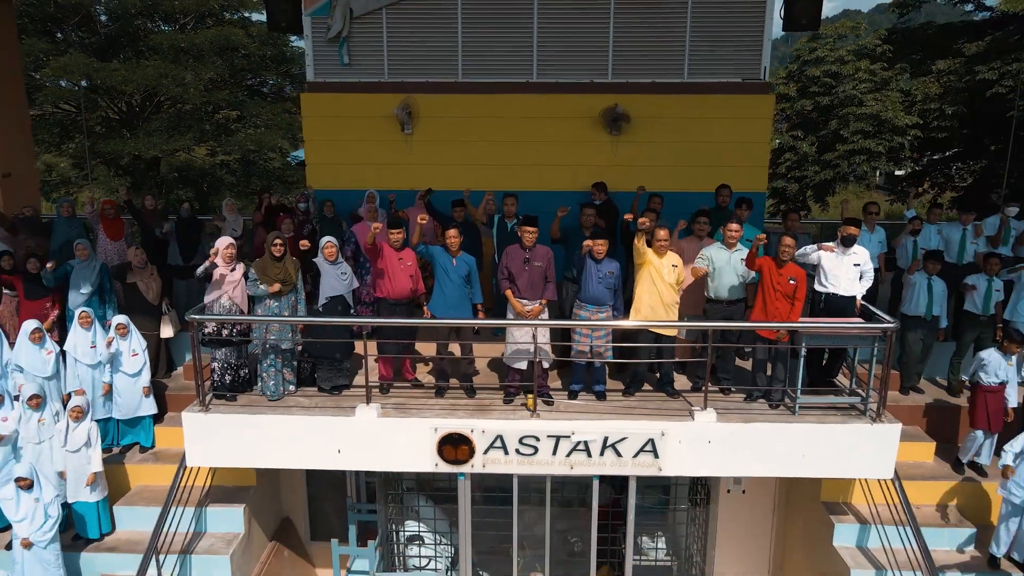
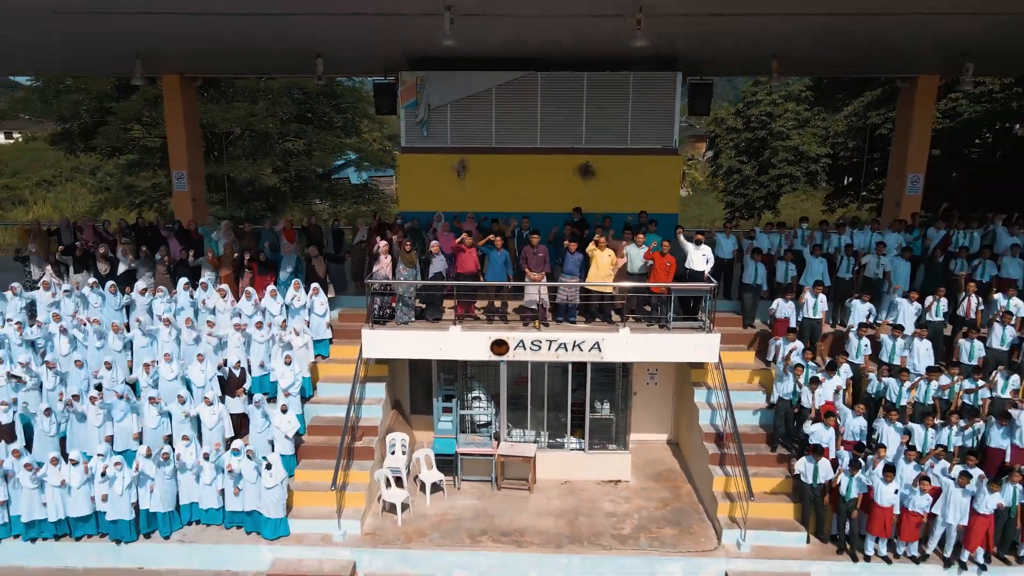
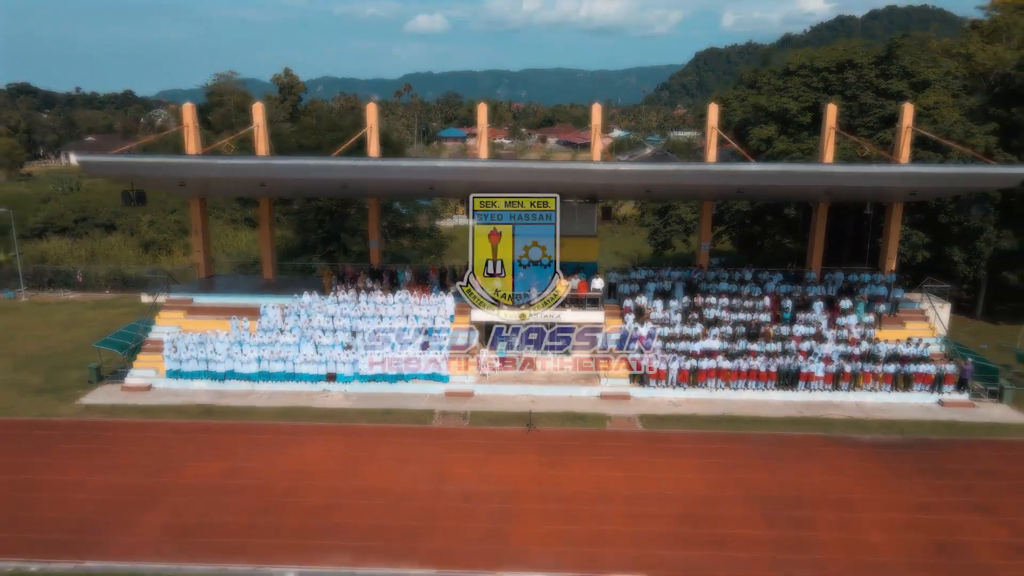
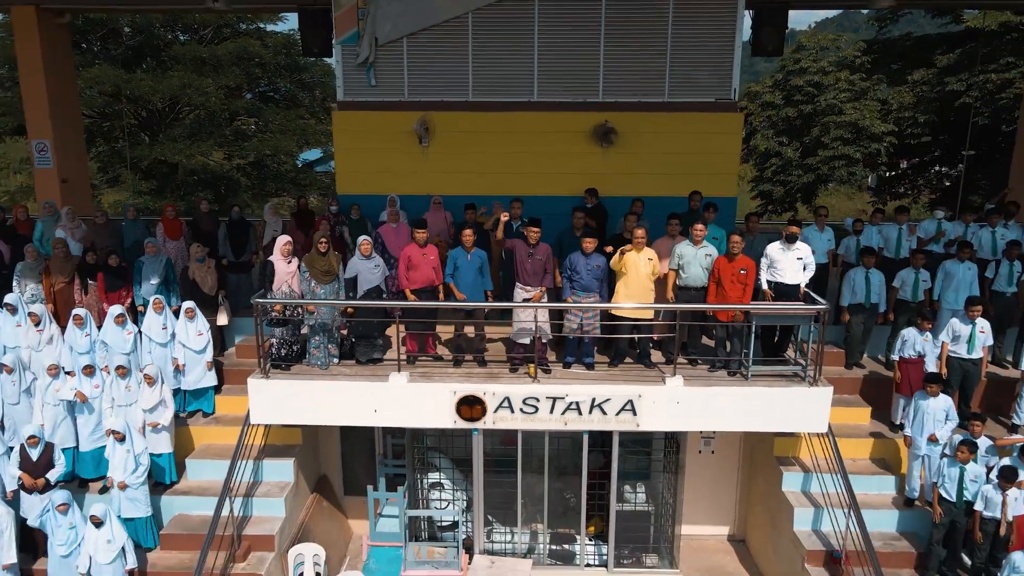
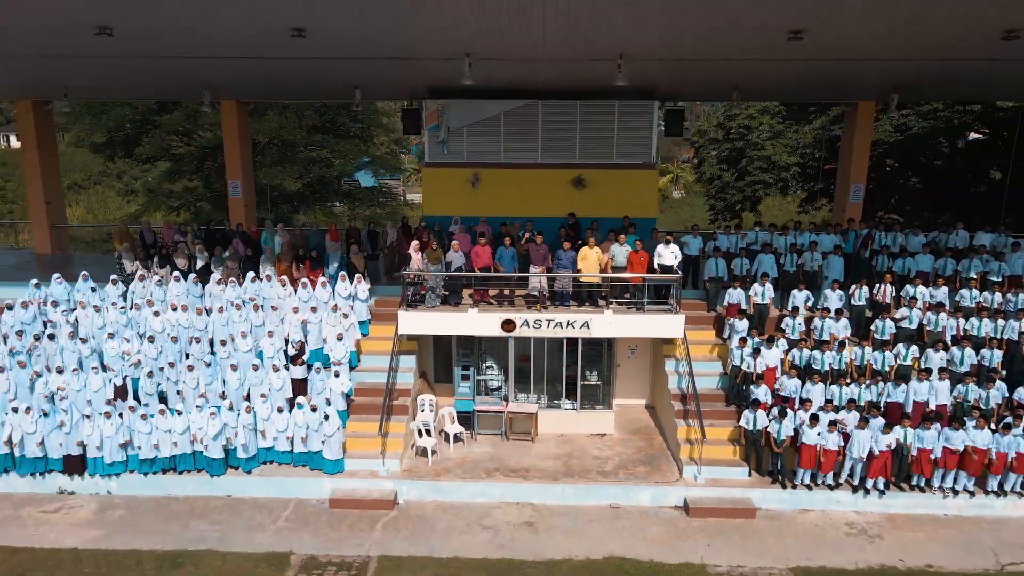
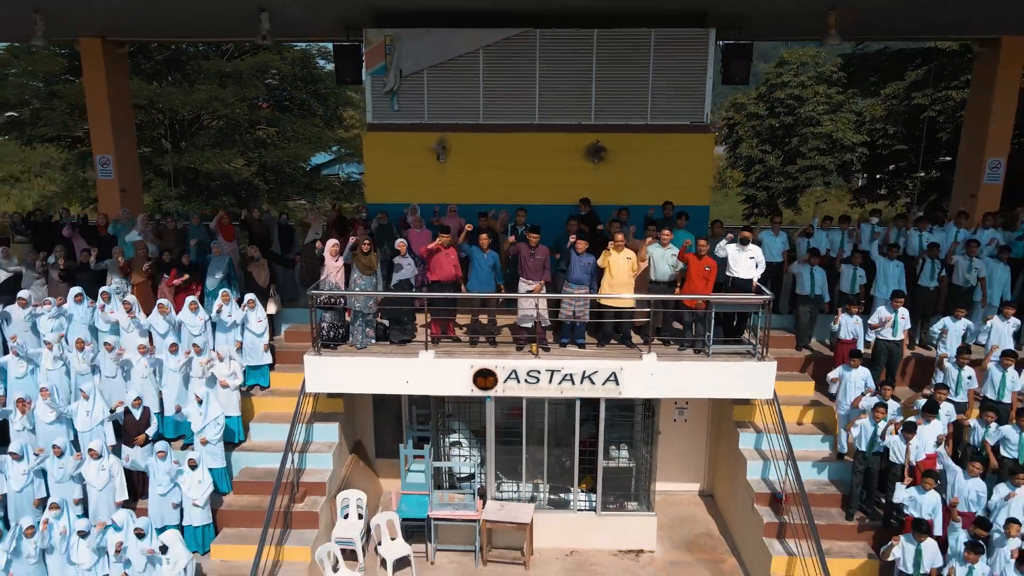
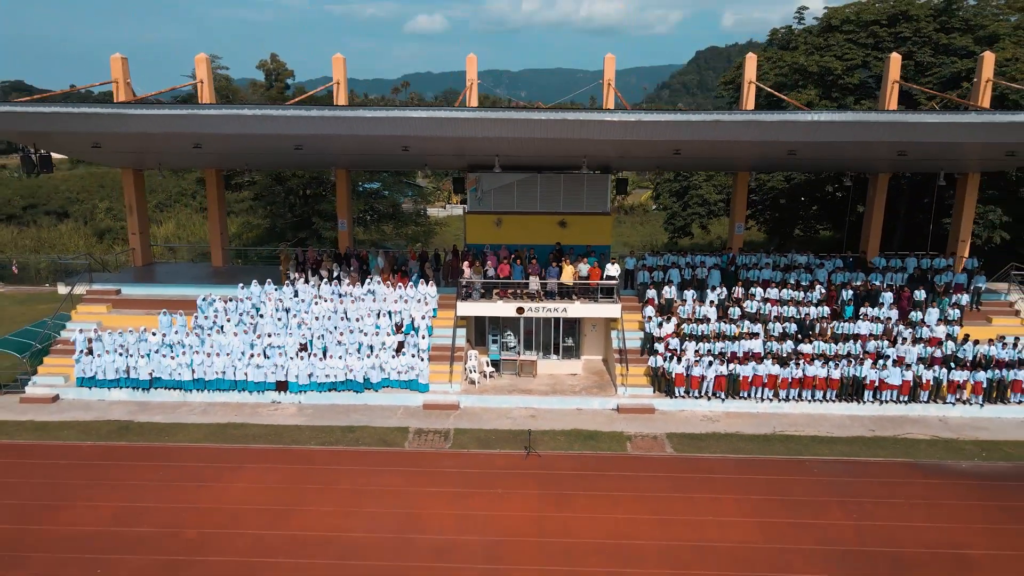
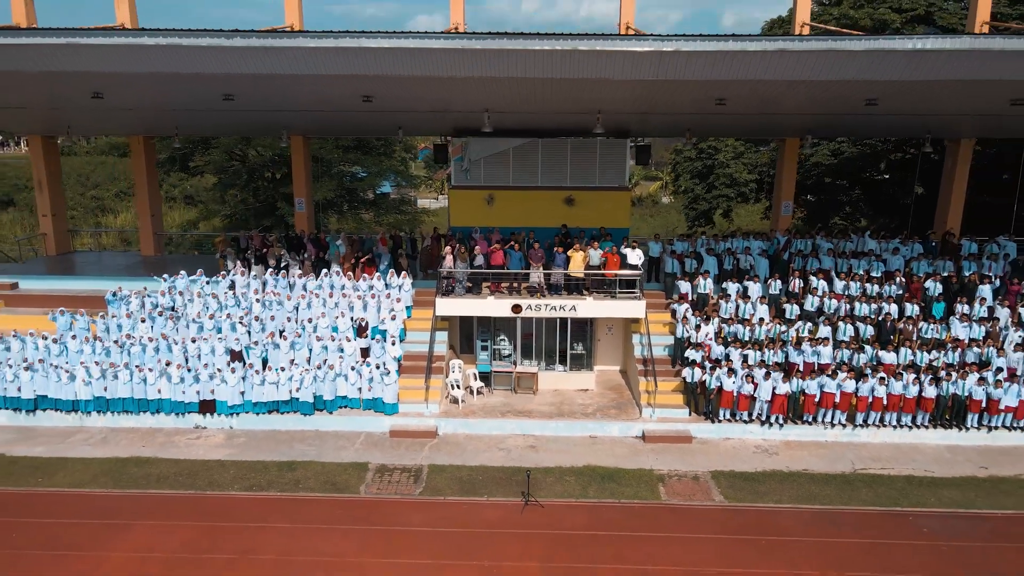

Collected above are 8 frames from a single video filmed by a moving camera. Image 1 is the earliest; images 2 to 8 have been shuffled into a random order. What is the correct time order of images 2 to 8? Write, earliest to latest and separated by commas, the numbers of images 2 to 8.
4, 6, 2, 5, 8, 7, 3
